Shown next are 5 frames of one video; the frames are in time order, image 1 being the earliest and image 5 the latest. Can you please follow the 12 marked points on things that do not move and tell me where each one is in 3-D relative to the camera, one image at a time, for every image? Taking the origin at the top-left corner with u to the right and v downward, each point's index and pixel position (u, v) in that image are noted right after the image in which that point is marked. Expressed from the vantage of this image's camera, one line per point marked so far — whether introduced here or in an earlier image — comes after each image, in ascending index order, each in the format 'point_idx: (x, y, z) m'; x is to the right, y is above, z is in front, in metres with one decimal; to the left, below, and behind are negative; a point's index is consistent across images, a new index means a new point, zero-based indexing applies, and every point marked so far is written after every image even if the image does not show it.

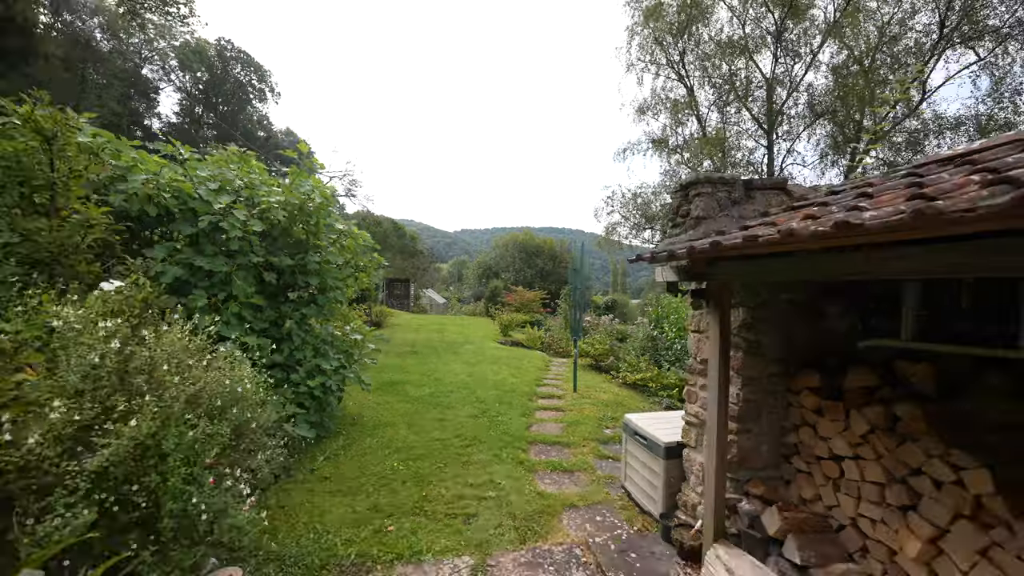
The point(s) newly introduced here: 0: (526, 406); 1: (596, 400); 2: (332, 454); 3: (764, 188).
0: (+0.2, -1.7, +5.0) m
1: (+1.3, -1.7, +5.5) m
2: (-1.7, -1.5, +3.4) m
3: (+1.5, +0.6, +2.2) m
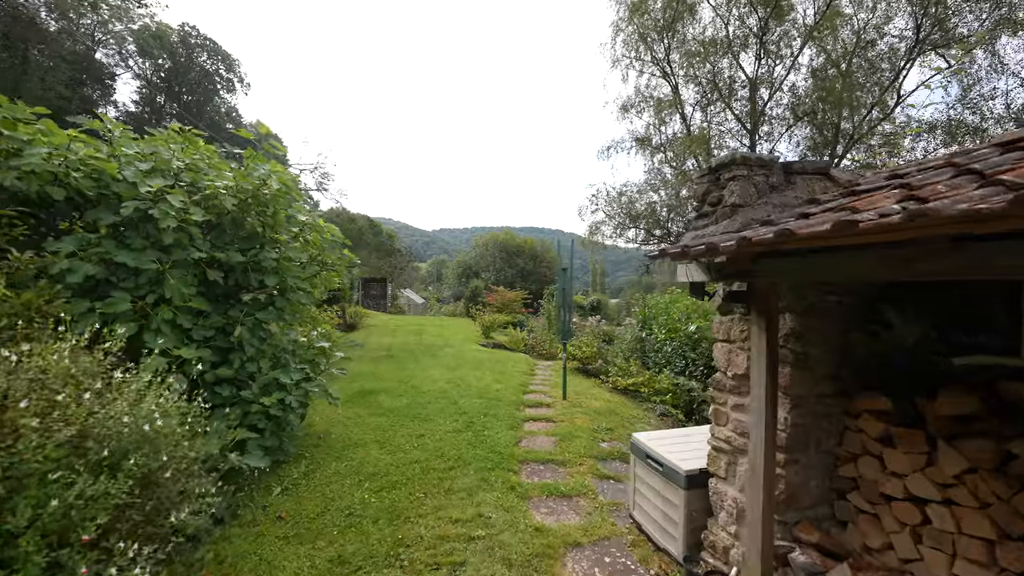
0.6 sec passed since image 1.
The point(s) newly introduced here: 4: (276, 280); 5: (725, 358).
0: (0.0, -1.7, +4.6) m
1: (+1.1, -1.7, +5.1) m
2: (-1.8, -1.6, +2.9) m
3: (+1.5, +0.6, +1.9) m
4: (-2.0, +0.1, +3.1) m
5: (+1.2, -0.4, +2.0) m
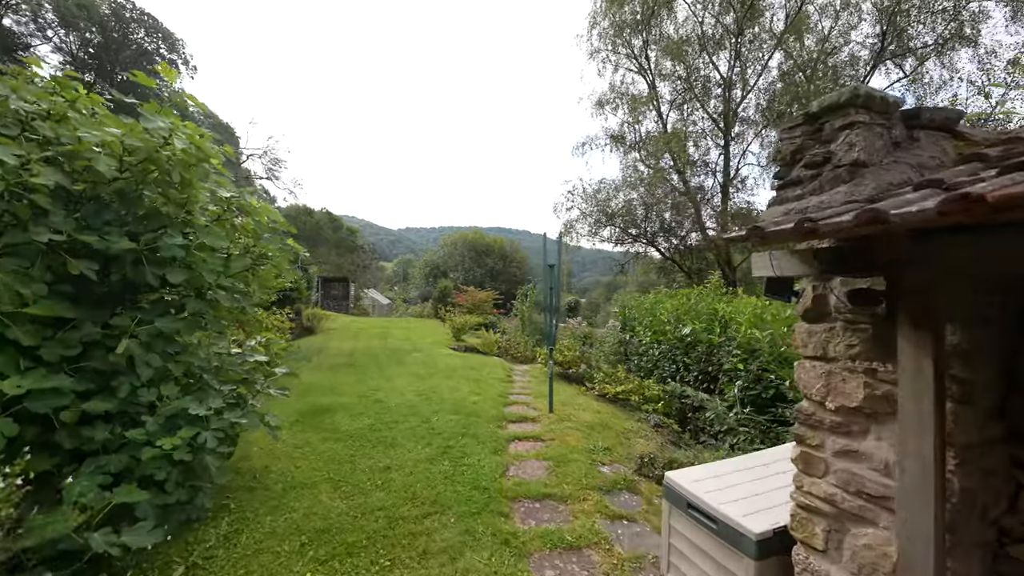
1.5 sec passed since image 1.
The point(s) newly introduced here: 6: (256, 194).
0: (-0.2, -1.6, +4.0) m
1: (+0.8, -1.7, +4.6) m
2: (-1.8, -1.5, +2.1) m
3: (+1.5, +0.6, +1.3) m
4: (-2.1, +0.1, +2.3) m
5: (+1.2, -0.4, +1.5) m
6: (-2.0, +0.7, +3.0) m
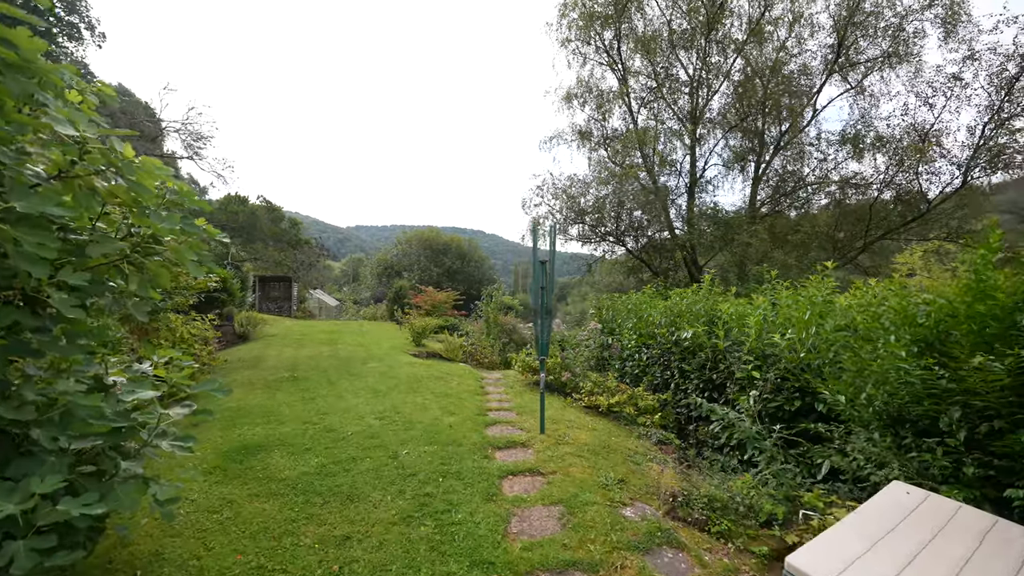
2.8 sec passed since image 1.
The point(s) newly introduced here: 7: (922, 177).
0: (-0.2, -1.6, +3.2) m
1: (+0.7, -1.7, +3.9) m
2: (-1.6, -1.5, +1.1) m
3: (+1.8, +0.6, +0.8) m
4: (-1.9, +0.1, +1.3) m
5: (+1.5, -0.4, +0.9) m
6: (-1.9, +0.7, +2.0) m
7: (+11.0, +3.0, +9.7) m
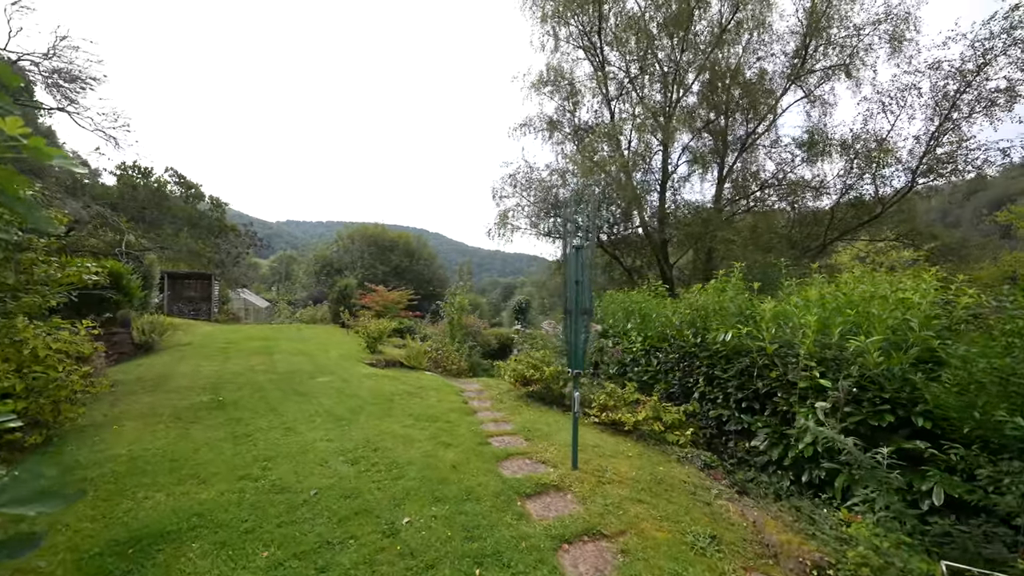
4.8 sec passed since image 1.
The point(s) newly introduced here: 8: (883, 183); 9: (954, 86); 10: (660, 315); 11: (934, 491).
0: (+0.2, -1.6, +2.2) m
1: (+0.9, -1.6, +3.0) m
2: (-0.9, -1.5, -0.1) m
3: (+2.5, +0.7, +0.1) m
4: (-1.2, +0.1, +0.1) m
5: (+2.2, -0.3, +0.1) m
6: (-1.4, +0.8, +0.7) m
7: (+10.3, +3.0, +10.3) m
8: (+10.4, +3.0, +10.4) m
9: (+11.1, +5.1, +9.2) m
10: (+2.2, -0.4, +5.4) m
11: (+3.0, -1.4, +2.6) m
